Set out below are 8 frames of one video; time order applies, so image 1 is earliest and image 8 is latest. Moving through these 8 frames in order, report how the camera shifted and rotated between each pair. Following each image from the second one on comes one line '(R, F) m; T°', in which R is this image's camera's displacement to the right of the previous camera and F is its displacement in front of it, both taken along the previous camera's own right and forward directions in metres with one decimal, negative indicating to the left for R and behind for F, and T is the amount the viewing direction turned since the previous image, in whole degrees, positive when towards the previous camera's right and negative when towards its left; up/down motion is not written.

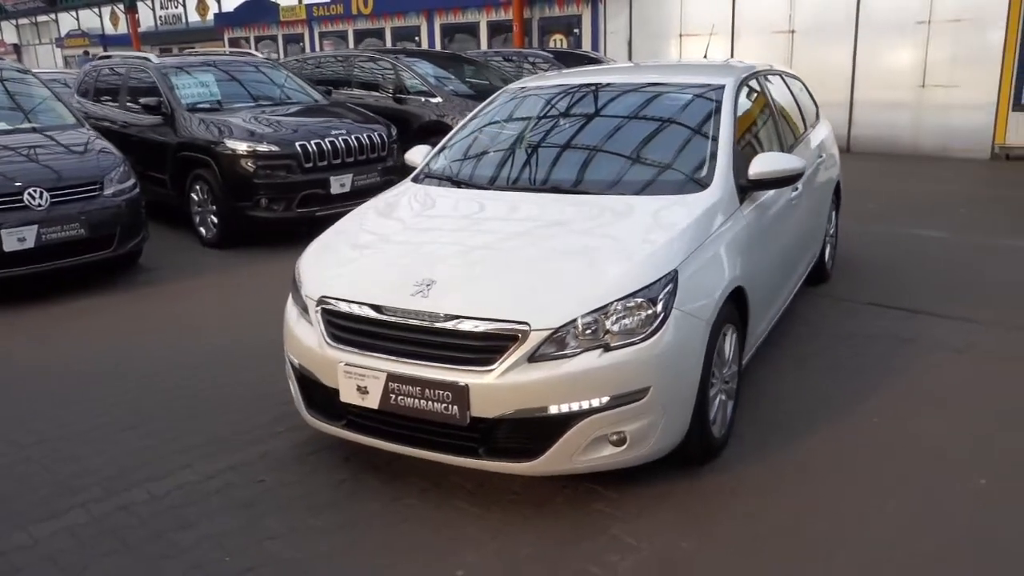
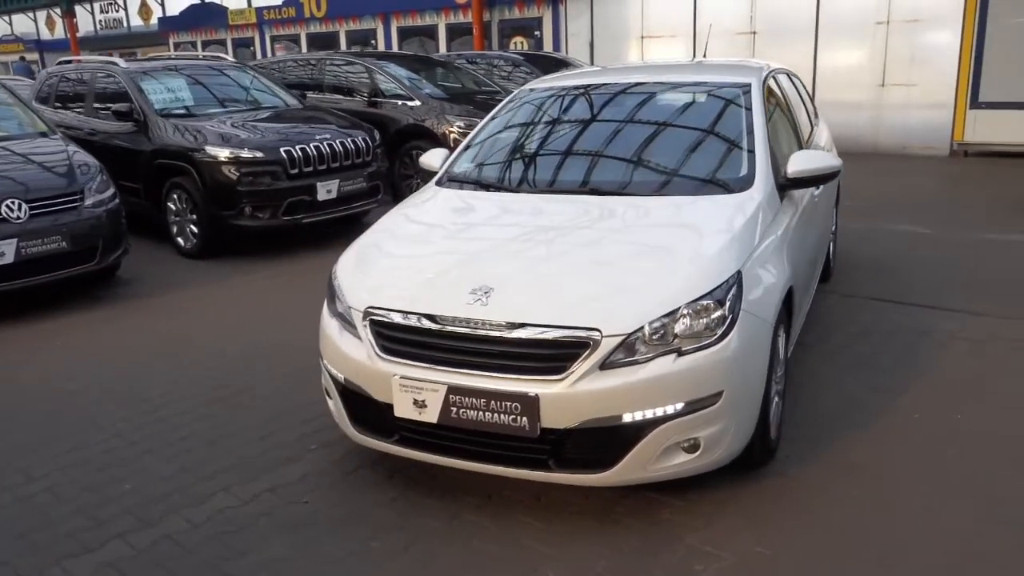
(-0.4, +0.1) m; +4°
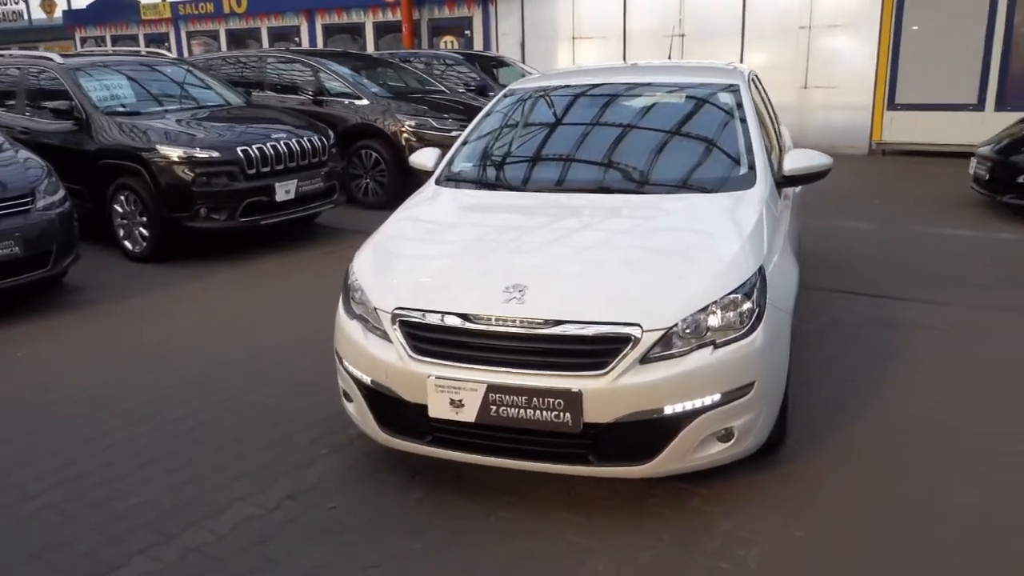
(-0.4, 0.0) m; +6°
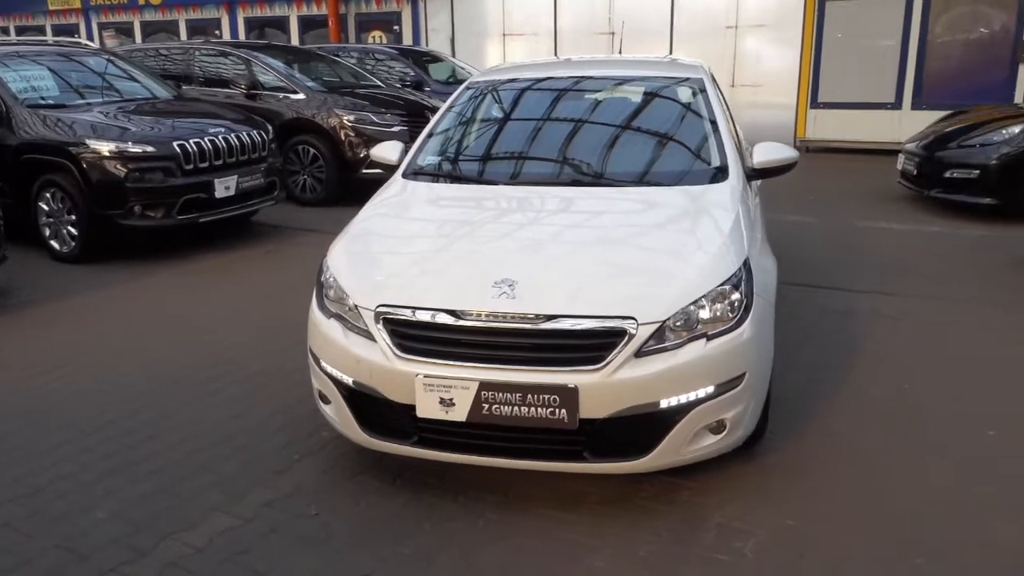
(-0.2, +0.1) m; +5°
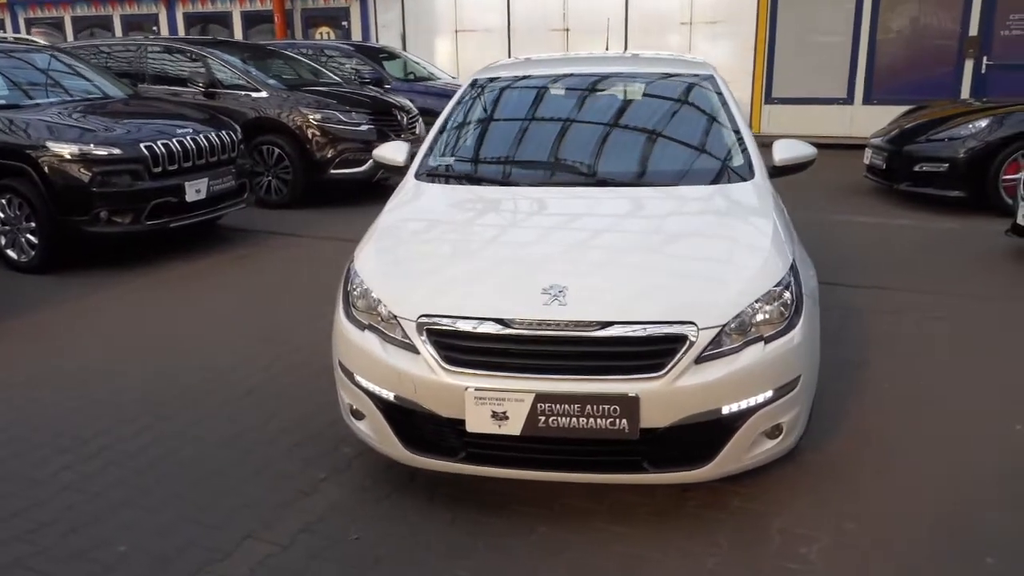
(-0.4, +0.1) m; +4°
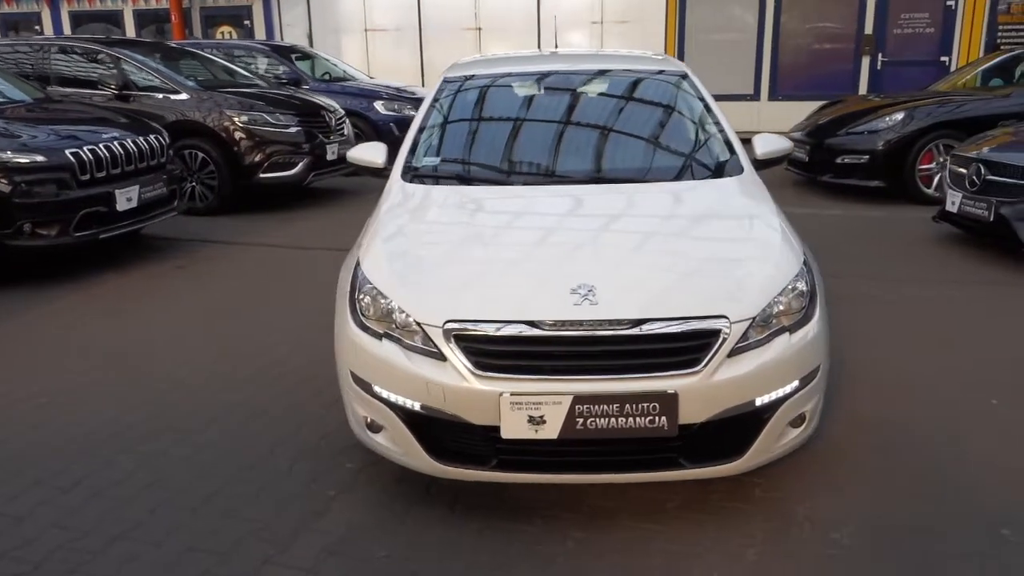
(-0.4, +0.1) m; +7°
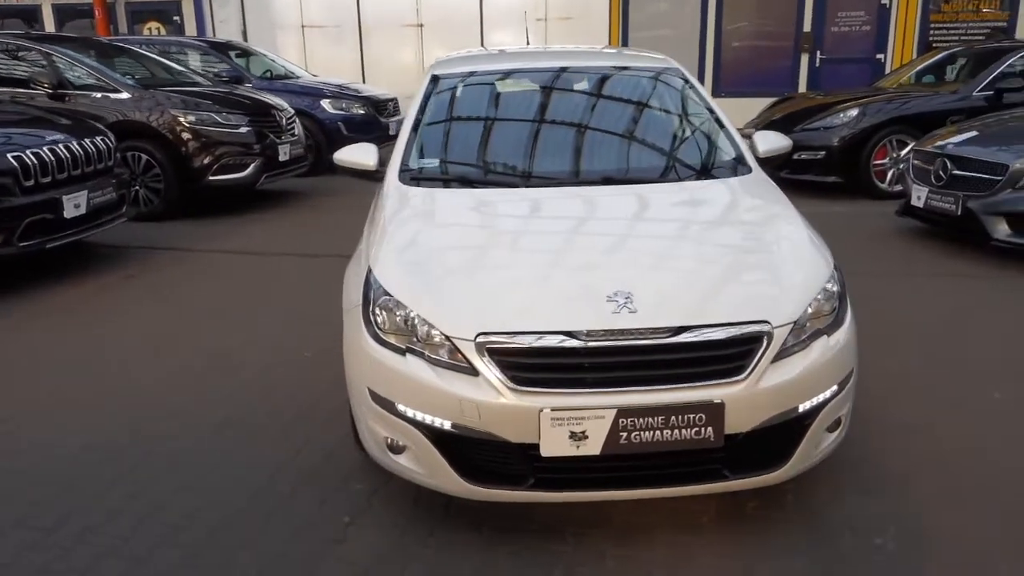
(-0.3, +0.2) m; +5°
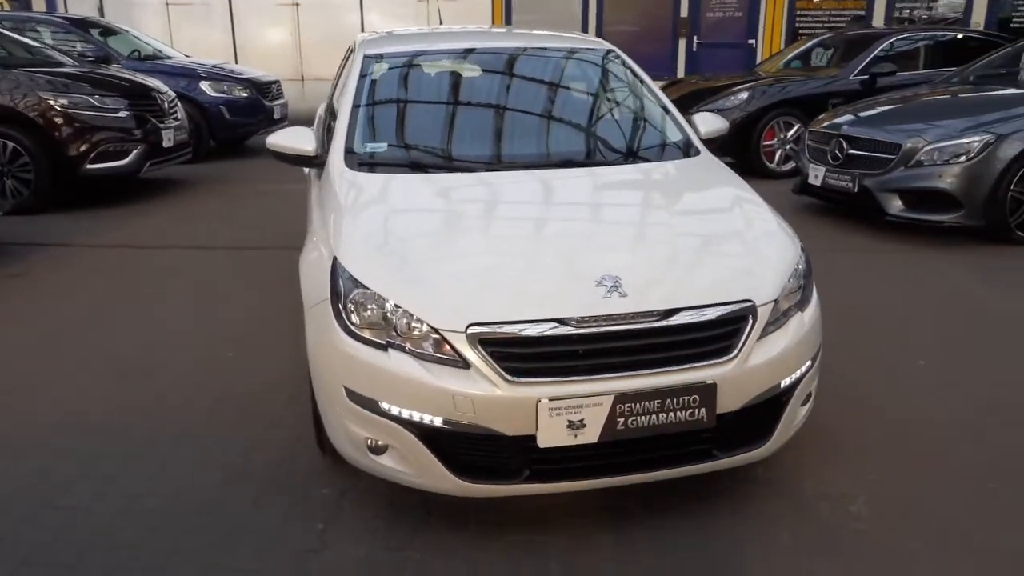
(-0.4, +0.1) m; +9°
